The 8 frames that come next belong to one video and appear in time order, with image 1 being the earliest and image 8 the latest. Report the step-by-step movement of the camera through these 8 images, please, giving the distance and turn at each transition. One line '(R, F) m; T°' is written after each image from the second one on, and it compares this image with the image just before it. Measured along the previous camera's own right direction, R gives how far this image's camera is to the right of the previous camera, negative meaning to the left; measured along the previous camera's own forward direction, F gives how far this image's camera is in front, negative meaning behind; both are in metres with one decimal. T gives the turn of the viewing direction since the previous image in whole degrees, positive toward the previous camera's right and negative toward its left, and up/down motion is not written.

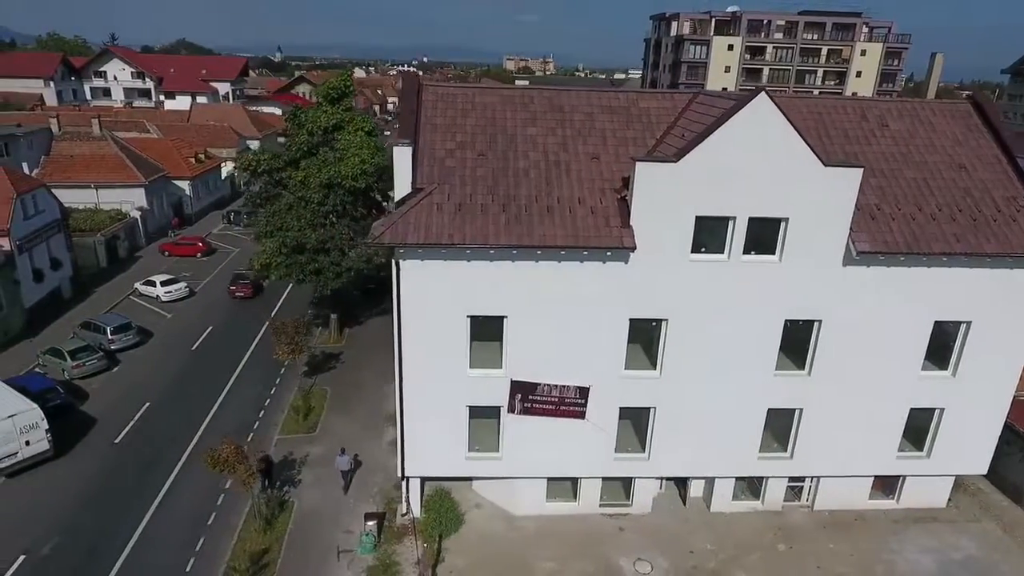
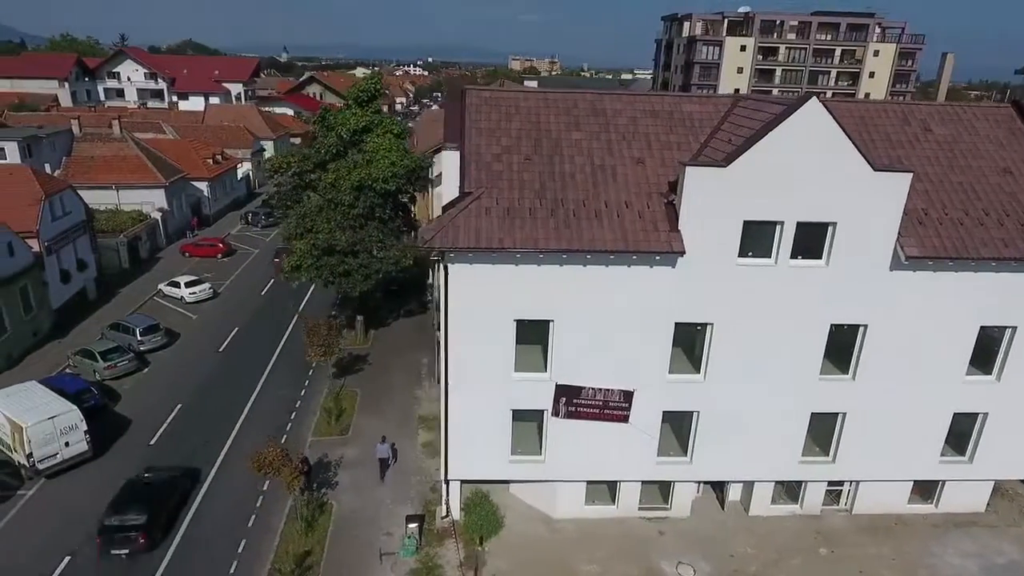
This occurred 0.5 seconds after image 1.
(-1.2, 0.0) m; 0°
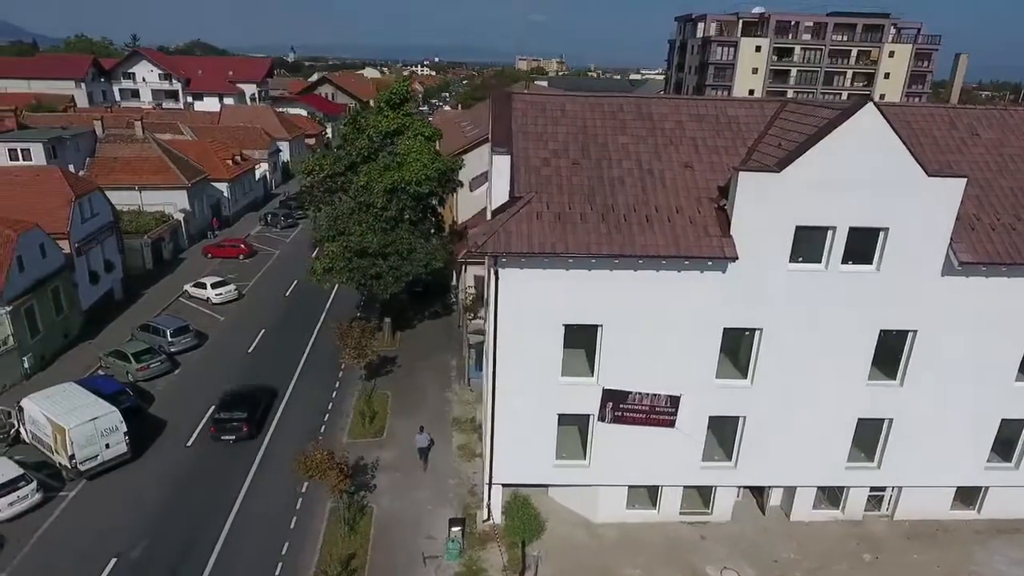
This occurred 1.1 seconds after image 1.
(-1.2, 0.0) m; 0°
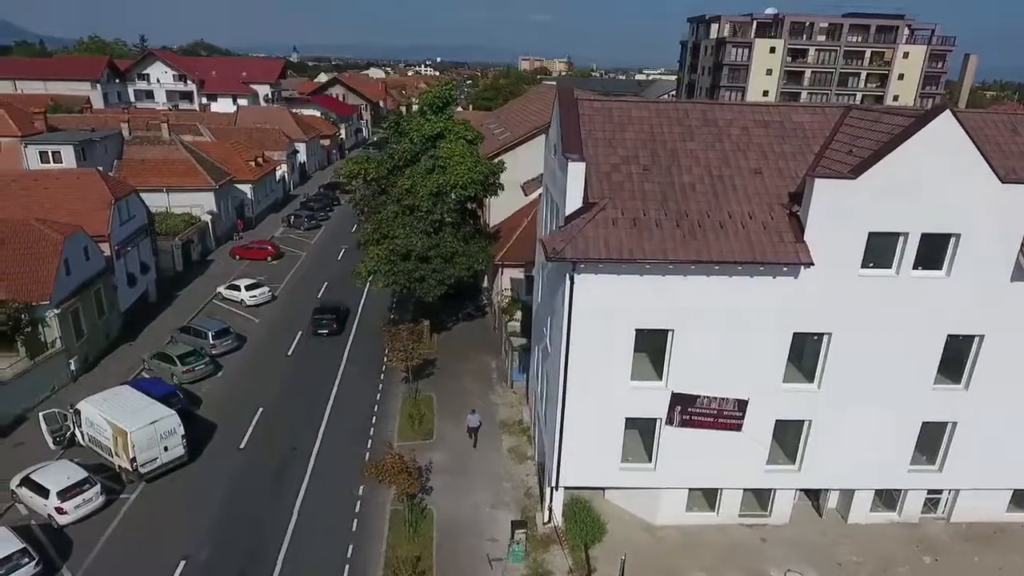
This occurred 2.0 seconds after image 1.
(-1.9, -0.1) m; 0°
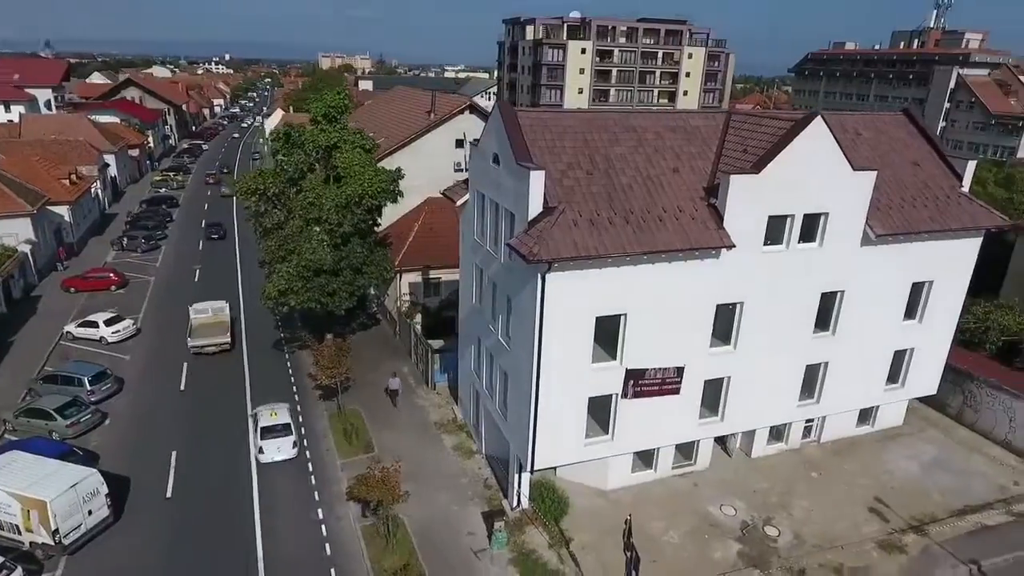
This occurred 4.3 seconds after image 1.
(-4.3, -0.5) m; +16°
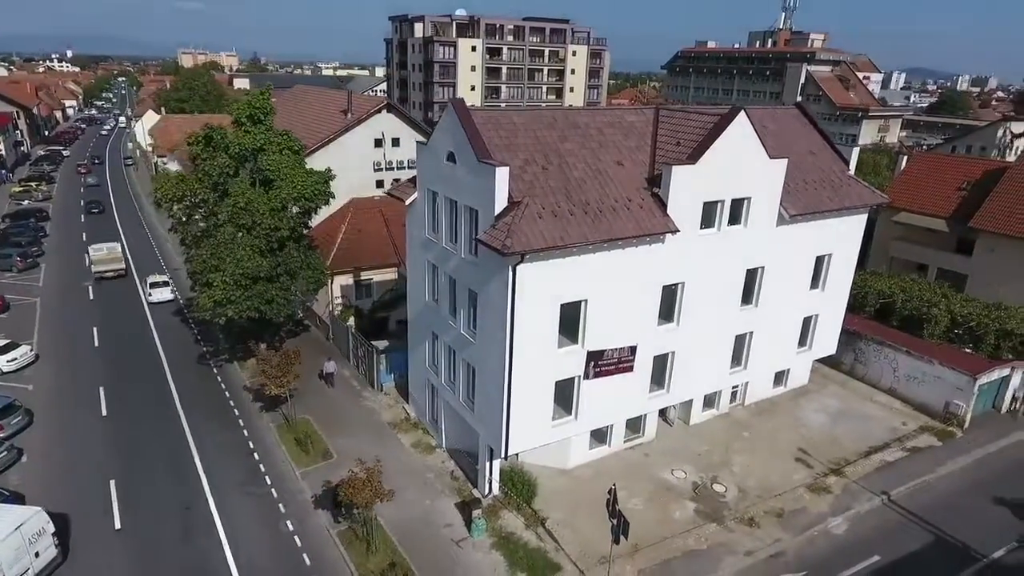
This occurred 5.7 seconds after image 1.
(-2.4, -0.5) m; +10°
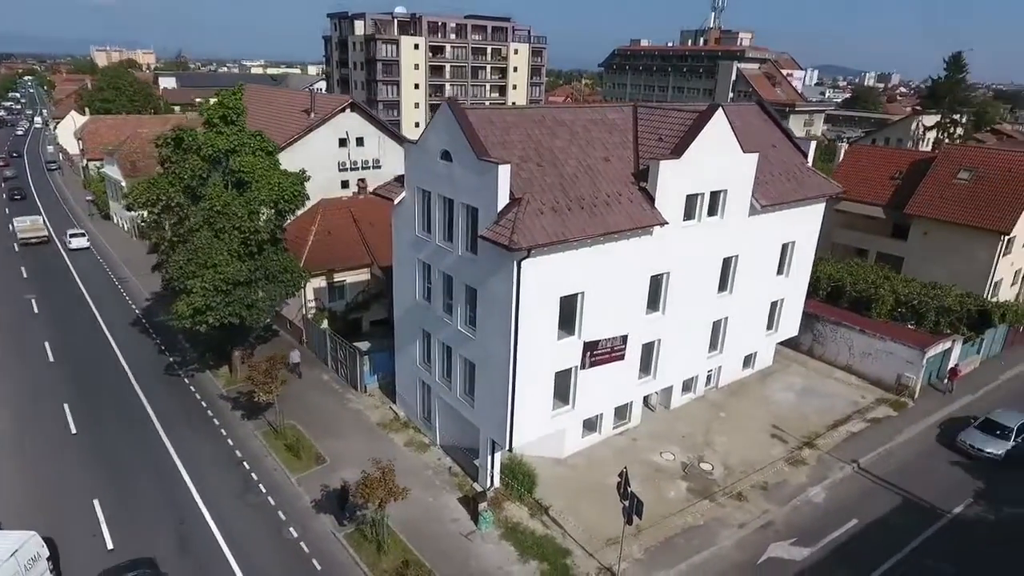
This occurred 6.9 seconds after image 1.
(-2.0, -0.3) m; +6°
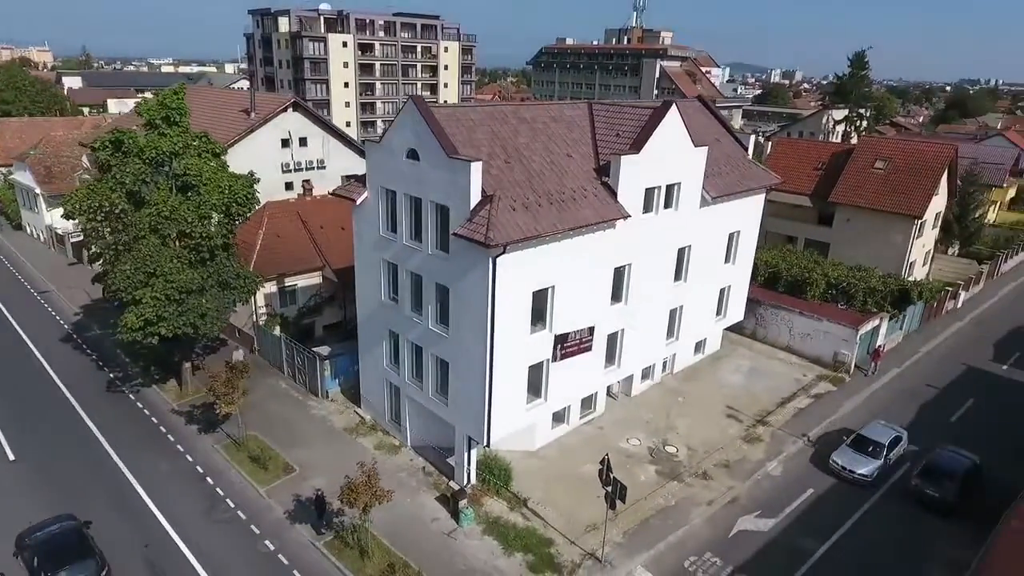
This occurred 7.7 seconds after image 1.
(-1.3, -0.1) m; +6°
